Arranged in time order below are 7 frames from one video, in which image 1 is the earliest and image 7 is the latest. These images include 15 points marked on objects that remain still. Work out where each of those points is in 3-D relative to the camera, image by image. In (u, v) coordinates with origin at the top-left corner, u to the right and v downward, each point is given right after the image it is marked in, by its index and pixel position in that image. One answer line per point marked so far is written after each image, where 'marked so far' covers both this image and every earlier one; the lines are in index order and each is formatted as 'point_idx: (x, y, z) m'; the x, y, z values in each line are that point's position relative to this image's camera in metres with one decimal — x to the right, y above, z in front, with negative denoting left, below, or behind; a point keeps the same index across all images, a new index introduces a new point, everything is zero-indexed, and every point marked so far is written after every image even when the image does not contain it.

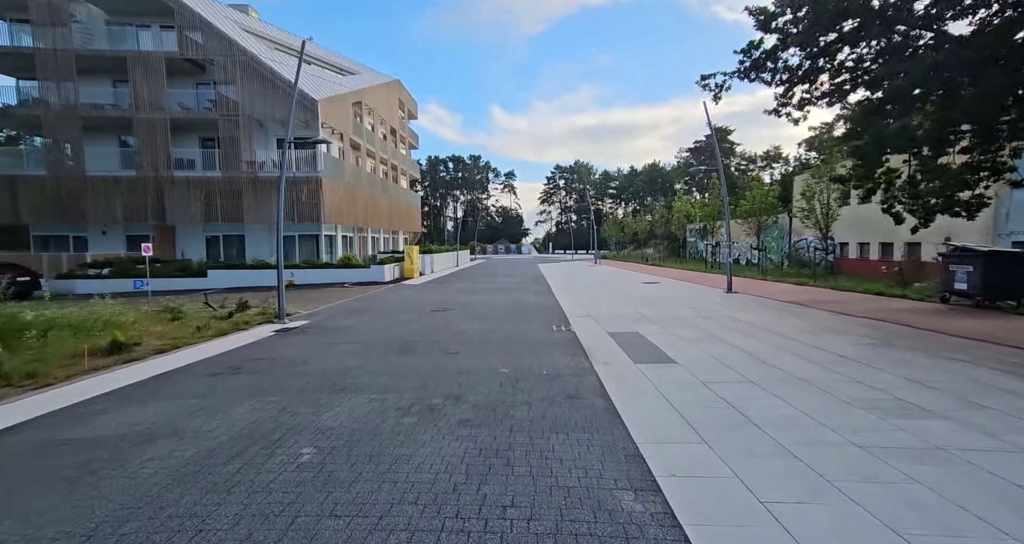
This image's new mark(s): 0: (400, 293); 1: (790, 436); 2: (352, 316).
0: (-4.8, -0.9, +19.2) m
1: (+2.6, -1.5, +4.2) m
2: (-4.3, -1.2, +12.2) m
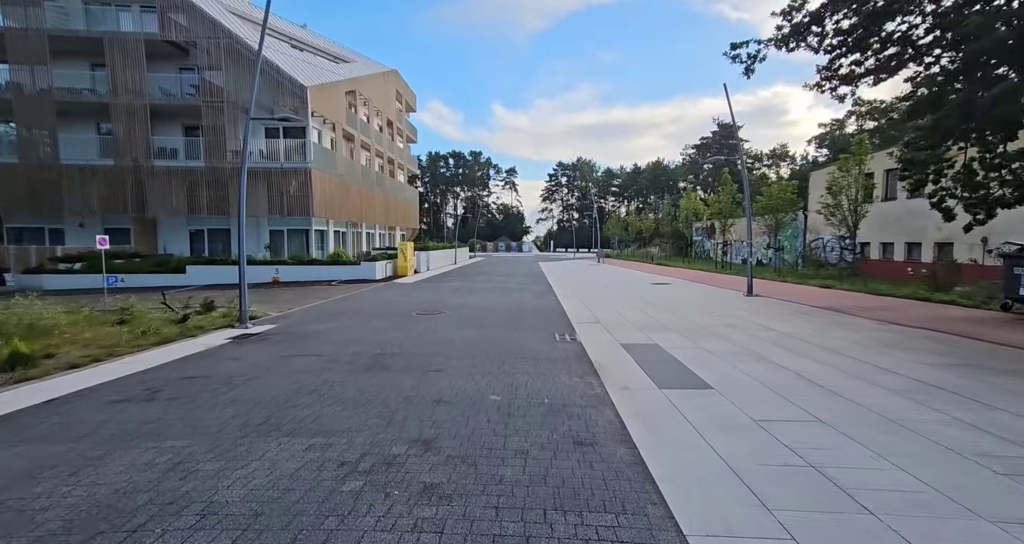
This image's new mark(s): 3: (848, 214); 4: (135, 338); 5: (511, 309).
0: (-4.8, -0.8, +17.7) m
1: (+2.5, -1.5, +2.7) m
2: (-4.4, -1.1, +10.8) m
3: (+12.9, +2.3, +17.3) m
4: (-6.8, -1.2, +8.2) m
5: (0.0, -1.1, +12.8) m
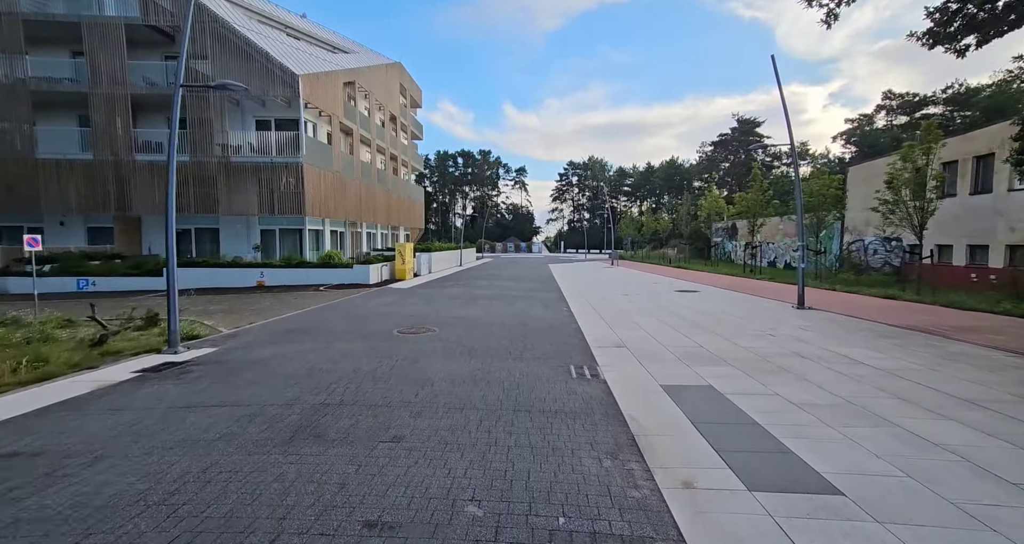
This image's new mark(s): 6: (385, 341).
0: (-4.6, -1.0, +15.6) m
1: (+2.3, -1.7, +0.4) m
2: (-4.3, -1.3, +8.7) m
3: (+13.1, +2.0, +14.8) m
4: (-6.8, -1.3, +6.2) m
5: (+0.1, -1.3, +10.6) m
6: (-2.4, -1.3, +8.6) m
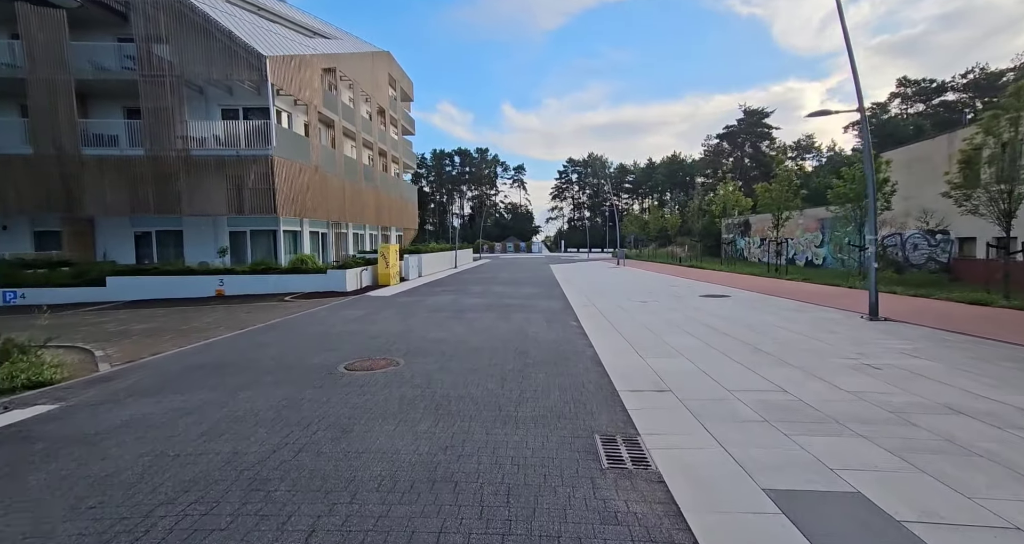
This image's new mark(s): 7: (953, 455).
0: (-4.7, -1.2, +12.9) m
1: (+2.2, -1.8, -2.3) m
2: (-4.5, -1.5, +6.0) m
3: (+12.9, +2.1, +12.1) m
4: (-6.9, -1.6, +3.5) m
5: (0.0, -1.4, +7.9) m
6: (-2.5, -1.5, +5.9) m
7: (+3.6, -1.5, +3.7) m
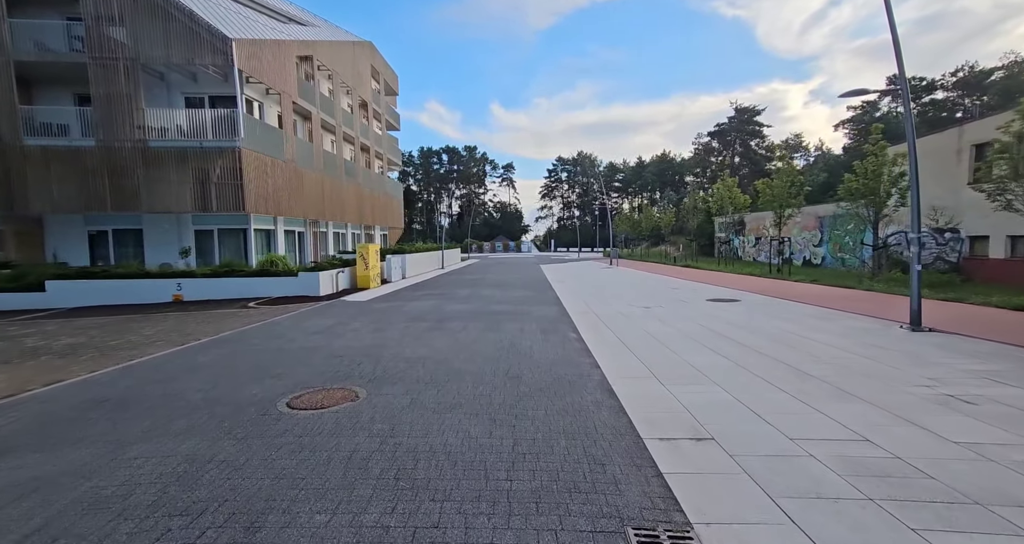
0: (-5.0, -1.3, +11.3) m
1: (+2.4, -1.9, -3.7) m
2: (-4.5, -1.6, +4.4) m
3: (+12.7, +2.0, +11.0) m
4: (-6.9, -1.7, +1.8) m
5: (-0.2, -1.5, +6.4) m
6: (-2.6, -1.6, +4.4) m
7: (+3.6, -1.6, +2.4) m
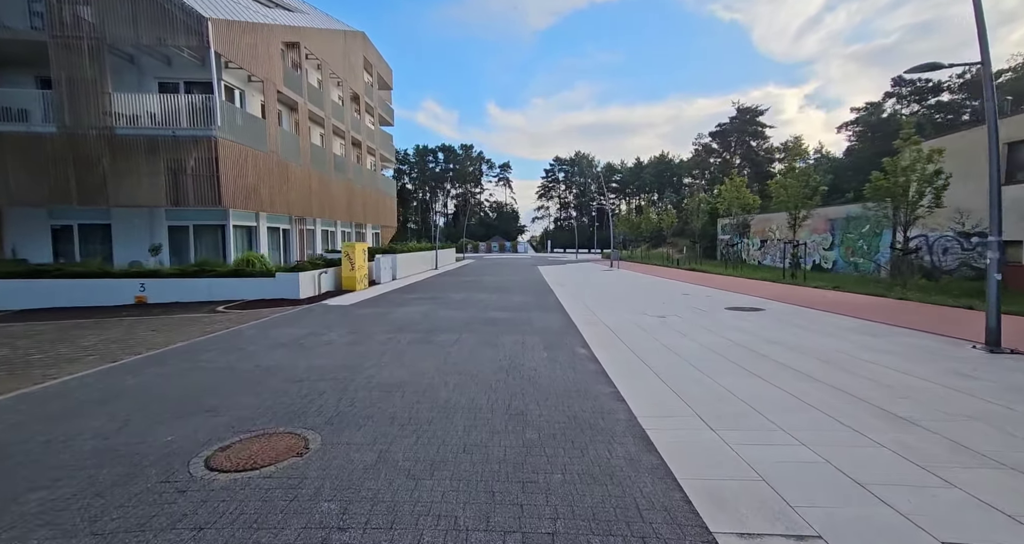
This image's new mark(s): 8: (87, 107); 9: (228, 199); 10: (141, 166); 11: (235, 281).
0: (-5.0, -1.3, +9.9) m
1: (+2.5, -2.0, -5.1) m
2: (-4.5, -1.6, +2.9) m
3: (+12.7, +1.8, +9.7) m
4: (-6.9, -1.7, +0.3) m
5: (-0.2, -1.6, +5.0) m
6: (-2.5, -1.6, +2.9) m
7: (+3.6, -1.7, +1.0) m
8: (-16.8, +6.5, +18.0) m
9: (-12.1, +3.1, +19.4) m
10: (-15.2, +4.3, +18.6) m
11: (-9.5, -0.3, +15.7) m
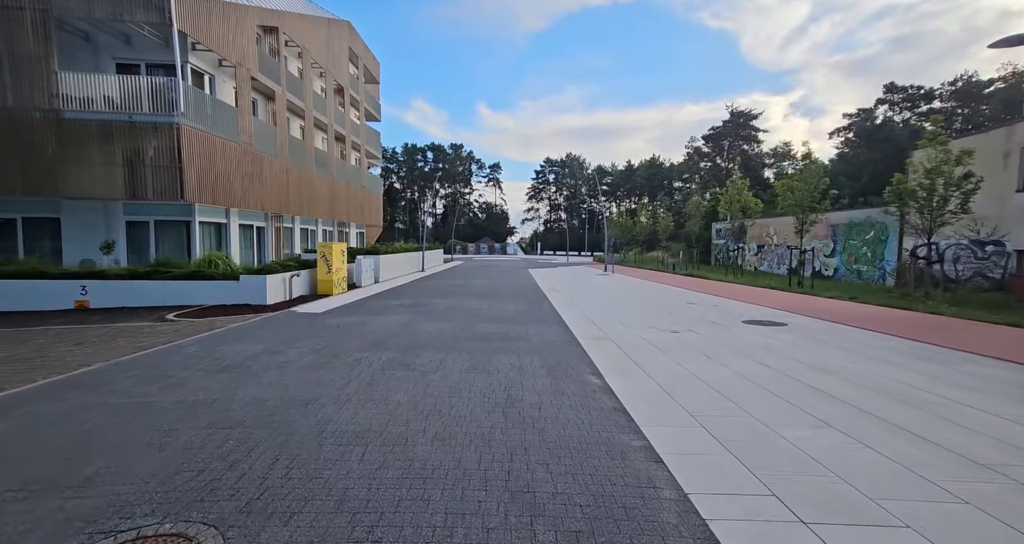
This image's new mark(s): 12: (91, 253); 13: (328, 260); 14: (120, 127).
0: (-5.1, -1.4, +8.3) m
1: (+2.7, -2.2, -6.5) m
2: (-4.4, -1.7, +1.3) m
3: (+12.6, +1.5, +8.5) m
4: (-6.7, -1.7, -1.3) m
5: (-0.1, -1.7, +3.5) m
6: (-2.5, -1.7, +1.4) m
7: (+3.8, -1.9, -0.4) m
8: (-17.1, +6.5, +16.2) m
9: (-12.4, +3.1, +17.6) m
10: (-15.4, +4.3, +16.8) m
11: (-9.7, -0.3, +14.0) m
12: (-17.0, +0.8, +18.4) m
13: (-7.0, +0.5, +17.4) m
14: (-14.5, +5.4, +16.9) m
